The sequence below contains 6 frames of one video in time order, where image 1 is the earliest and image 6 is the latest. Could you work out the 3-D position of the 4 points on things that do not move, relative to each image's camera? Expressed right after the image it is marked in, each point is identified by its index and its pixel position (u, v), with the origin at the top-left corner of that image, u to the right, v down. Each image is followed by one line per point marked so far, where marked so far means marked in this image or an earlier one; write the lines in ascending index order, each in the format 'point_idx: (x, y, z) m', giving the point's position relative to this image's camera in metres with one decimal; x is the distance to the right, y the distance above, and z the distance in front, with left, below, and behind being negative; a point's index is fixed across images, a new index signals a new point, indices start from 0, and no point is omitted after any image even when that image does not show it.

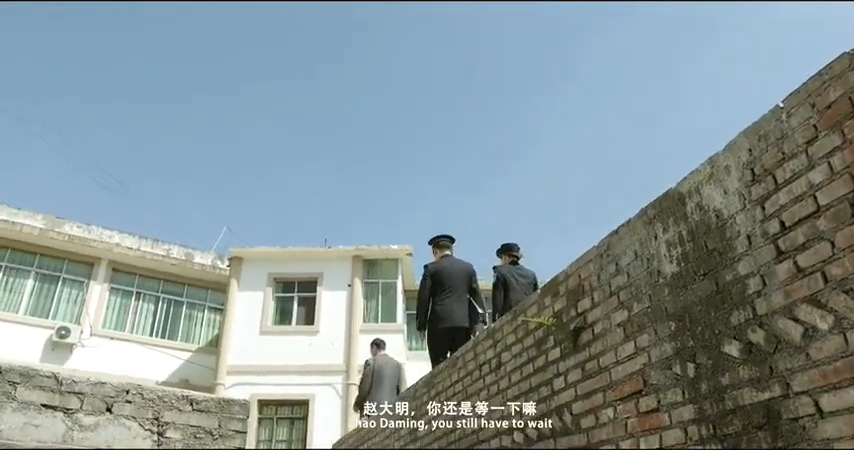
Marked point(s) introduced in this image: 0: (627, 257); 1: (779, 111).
0: (+1.2, -0.2, +3.6) m
1: (+1.6, +0.5, +2.8) m
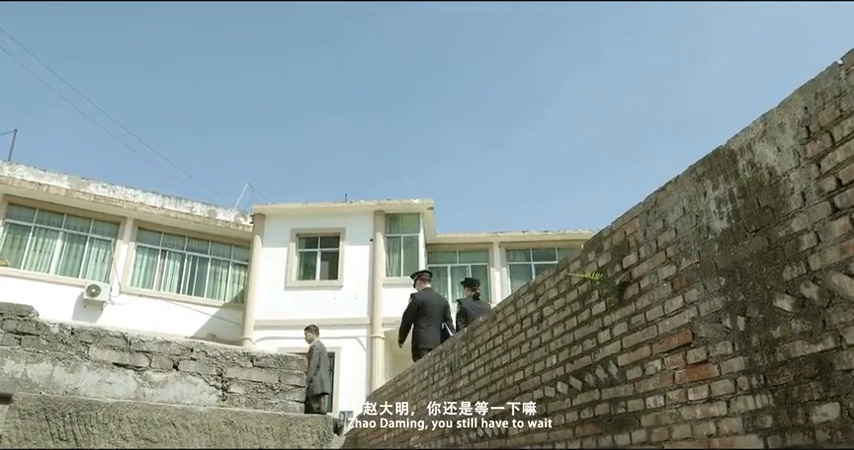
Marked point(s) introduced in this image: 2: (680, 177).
0: (+1.5, +0.1, +3.7) m
1: (+1.9, +0.7, +2.8) m
2: (+1.5, +0.3, +3.7) m
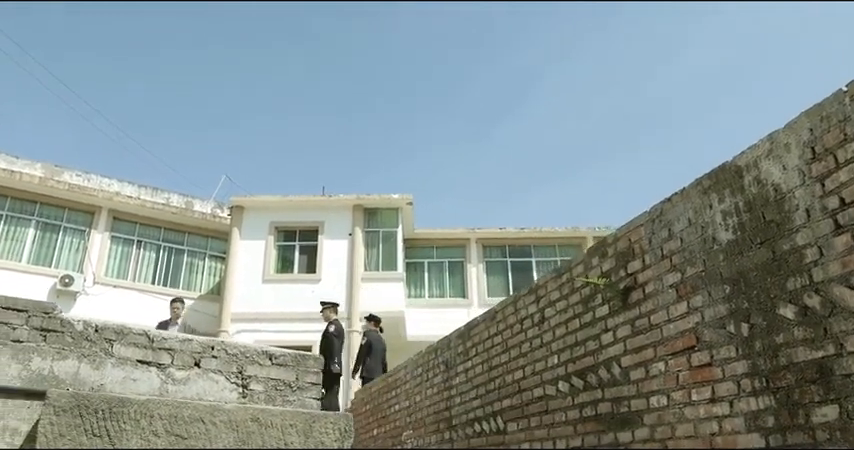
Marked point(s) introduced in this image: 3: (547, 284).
0: (+1.6, 0.0, +3.9) m
1: (+2.1, +0.6, +3.0) m
2: (+1.6, +0.2, +3.9) m
3: (+1.0, -0.5, +5.1) m
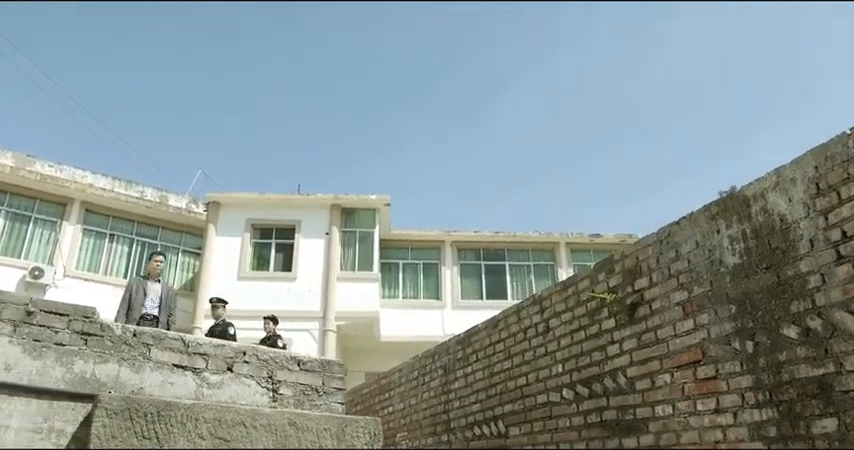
0: (+1.8, -0.1, +4.2) m
1: (+2.3, +0.5, +3.4) m
2: (+1.8, +0.1, +4.2) m
3: (+1.1, -0.6, +5.4) m
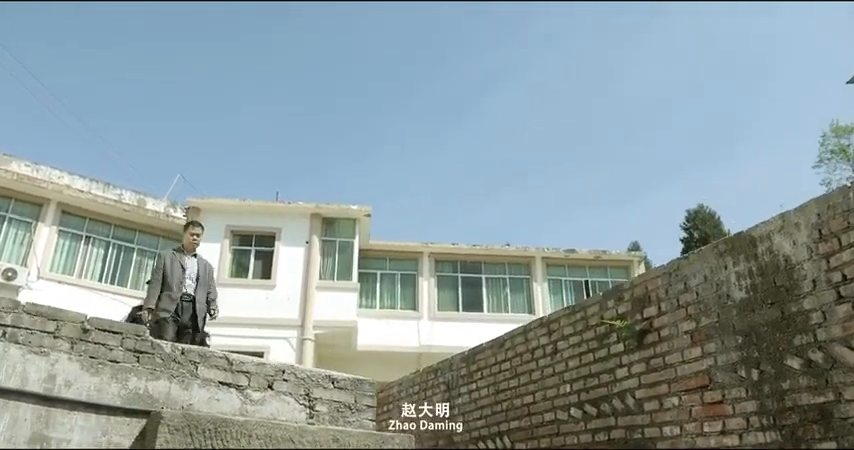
0: (+2.0, -0.4, +4.6) m
1: (+2.6, +0.2, +3.8) m
2: (+2.0, -0.2, +4.6) m
3: (+1.2, -0.9, +5.7) m
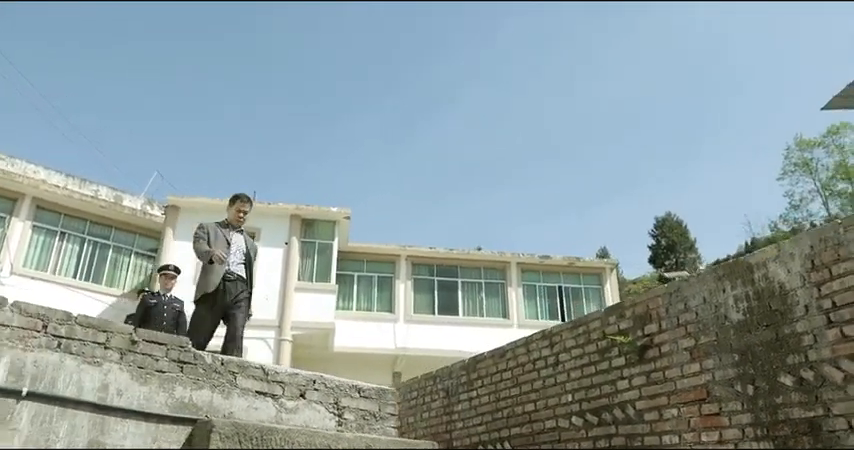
0: (+2.2, -0.6, +4.9) m
1: (+2.8, 0.0, +4.2) m
2: (+2.2, -0.4, +4.9) m
3: (+1.3, -1.1, +6.1) m
